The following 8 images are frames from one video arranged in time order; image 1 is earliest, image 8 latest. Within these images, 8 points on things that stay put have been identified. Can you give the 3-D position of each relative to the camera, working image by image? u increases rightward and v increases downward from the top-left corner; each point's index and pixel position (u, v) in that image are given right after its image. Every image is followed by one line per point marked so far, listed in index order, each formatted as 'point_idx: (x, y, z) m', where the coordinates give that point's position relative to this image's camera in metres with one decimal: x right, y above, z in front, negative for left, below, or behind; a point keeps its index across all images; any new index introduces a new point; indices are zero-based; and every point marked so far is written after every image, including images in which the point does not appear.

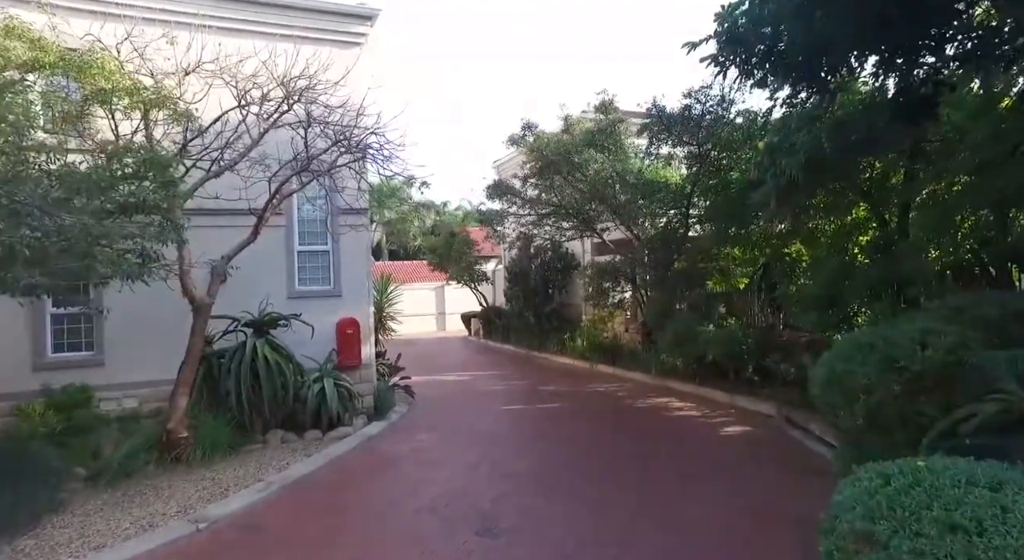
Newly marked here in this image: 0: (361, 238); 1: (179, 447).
0: (-2.2, +0.6, +9.5) m
1: (-3.6, -1.8, +6.9) m
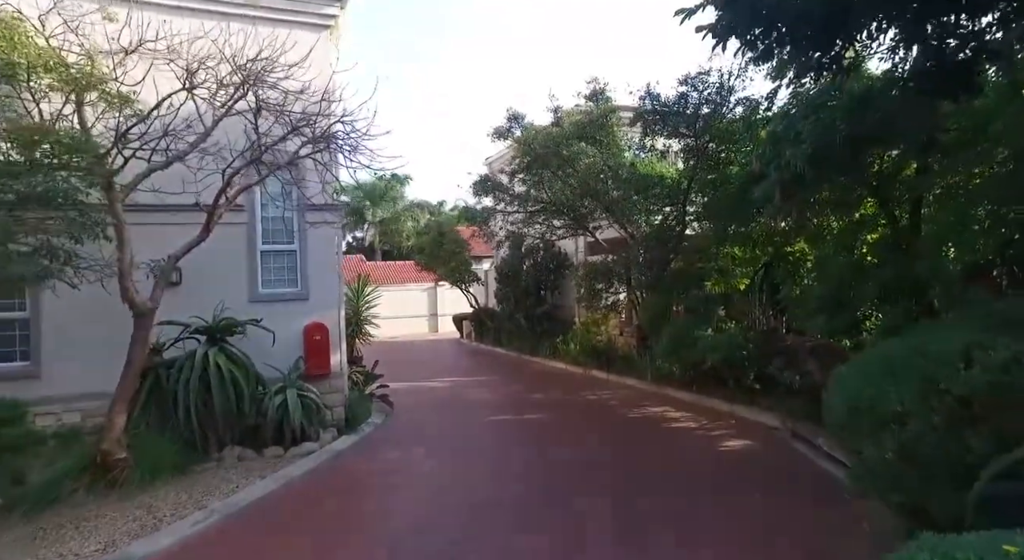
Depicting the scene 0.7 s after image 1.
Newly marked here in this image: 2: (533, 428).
0: (-2.5, +0.6, +8.8) m
1: (-3.8, -1.8, +6.2) m
2: (+0.3, -2.2, +9.7) m
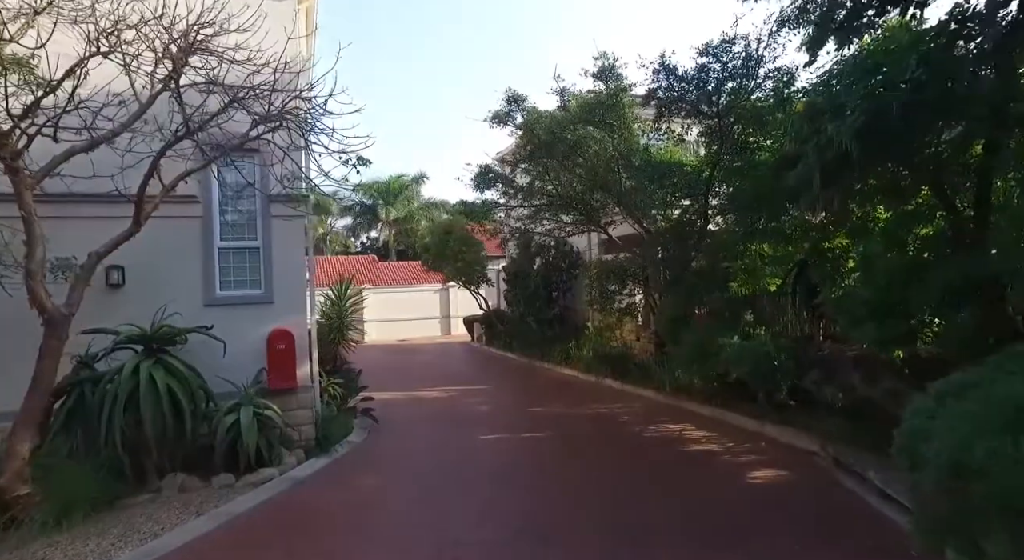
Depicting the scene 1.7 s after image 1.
0: (-2.5, +0.6, +7.7) m
1: (-4.0, -1.8, +5.2) m
2: (+0.3, -2.2, +8.5) m
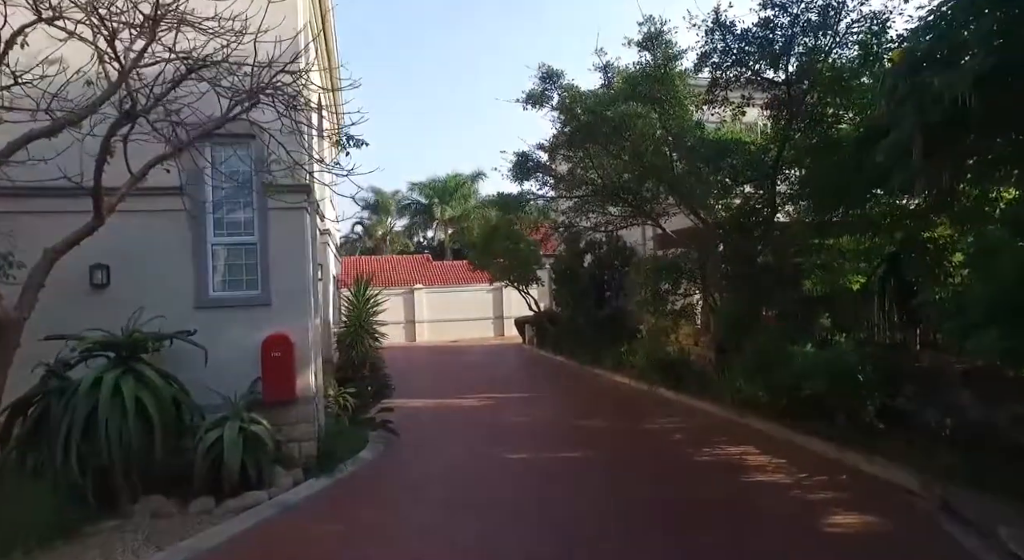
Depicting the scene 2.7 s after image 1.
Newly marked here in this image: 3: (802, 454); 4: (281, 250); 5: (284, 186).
0: (-2.3, +0.6, +6.9) m
1: (-3.9, -1.8, +4.5) m
2: (+0.6, -2.2, +7.4) m
3: (+3.3, -2.0, +7.5) m
4: (-2.4, +0.3, +6.8) m
5: (-2.4, +1.0, +6.8) m
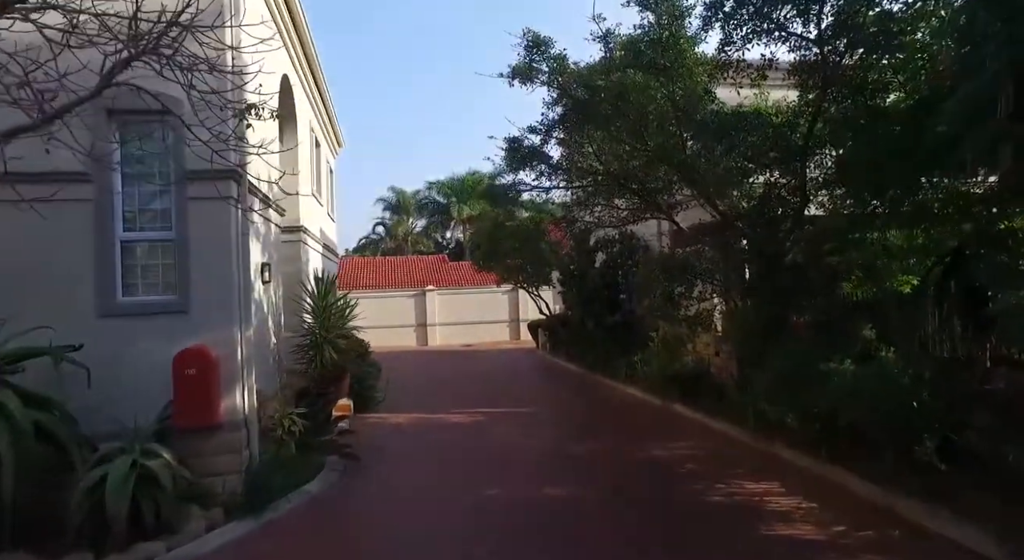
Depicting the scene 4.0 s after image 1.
0: (-2.6, +0.6, +5.8) m
1: (-4.4, -1.8, +3.5) m
2: (+0.3, -2.2, +6.1) m
3: (+3.1, -2.0, +6.1) m
4: (-2.7, +0.3, +5.7) m
5: (-2.7, +1.0, +5.7) m
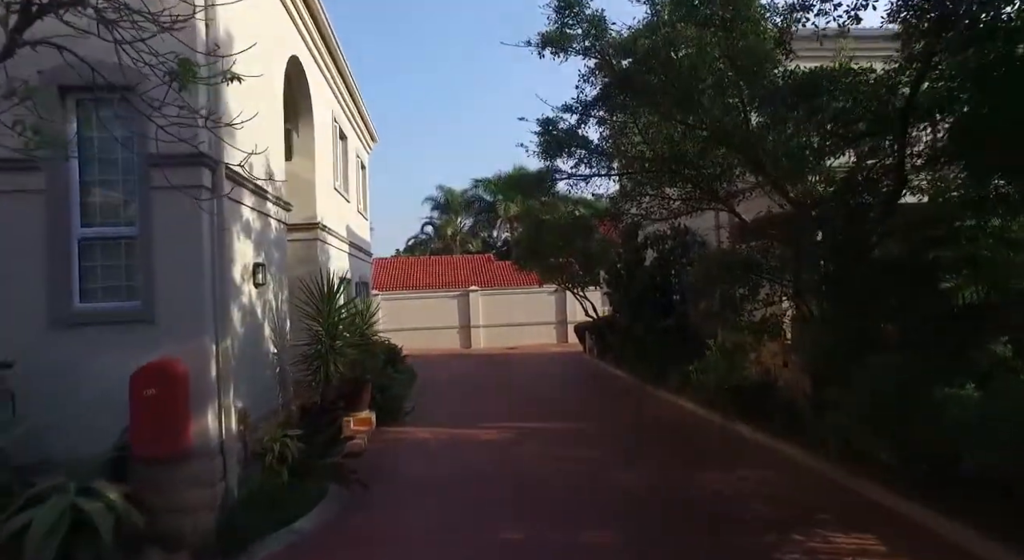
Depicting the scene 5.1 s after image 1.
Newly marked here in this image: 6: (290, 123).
0: (-2.4, +0.6, +4.9) m
1: (-4.4, -1.9, +2.8) m
2: (+0.5, -2.2, +5.0) m
3: (+3.2, -2.0, +4.7) m
4: (-2.6, +0.3, +4.9) m
5: (-2.5, +0.9, +4.8) m
6: (-3.3, +2.3, +9.6) m
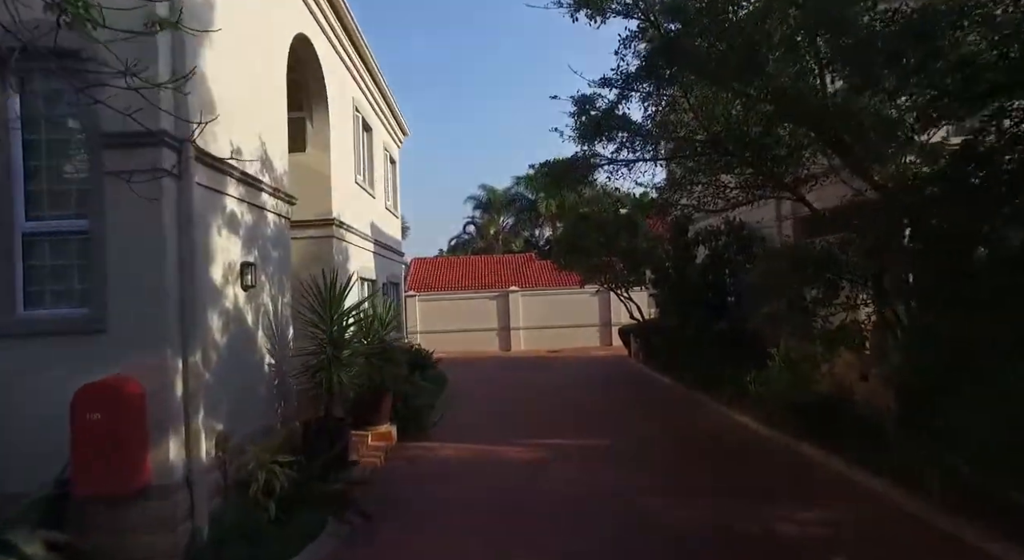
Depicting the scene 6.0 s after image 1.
0: (-2.3, +0.5, +4.1) m
1: (-4.4, -1.9, +2.1) m
2: (+0.7, -2.2, +4.0) m
3: (+3.3, -2.0, +3.5) m
4: (-2.5, +0.3, +4.1) m
5: (-2.4, +0.9, +4.0) m
6: (-2.8, +2.3, +8.8) m
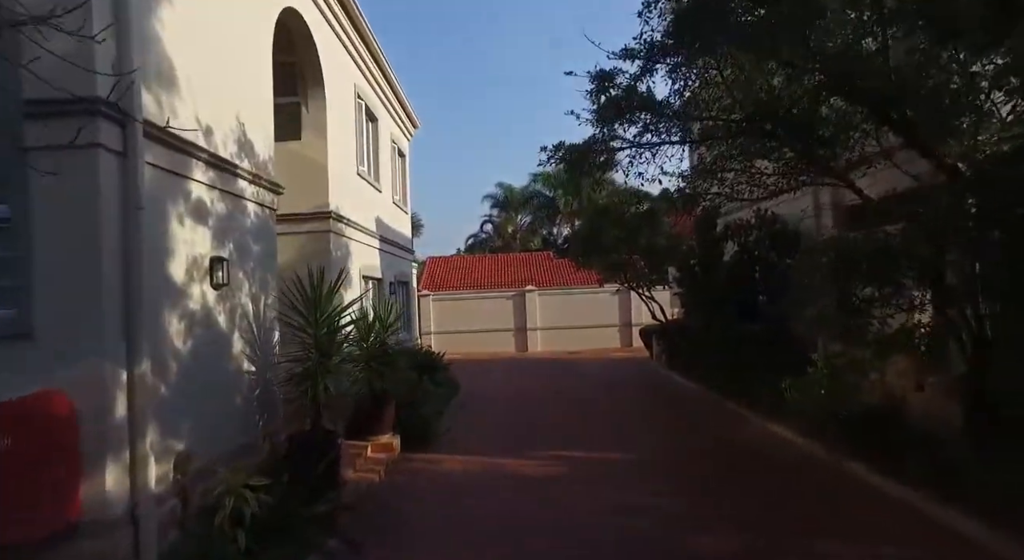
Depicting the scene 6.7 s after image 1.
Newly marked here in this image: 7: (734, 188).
0: (-2.3, +0.6, +3.4) m
1: (-4.4, -1.9, +1.5) m
2: (+0.7, -2.2, +3.3) m
3: (+3.3, -2.0, +2.7) m
4: (-2.4, +0.3, +3.4) m
5: (-2.4, +0.9, +3.4) m
6: (-2.7, +2.3, +8.2) m
7: (+2.6, +1.1, +7.5) m
